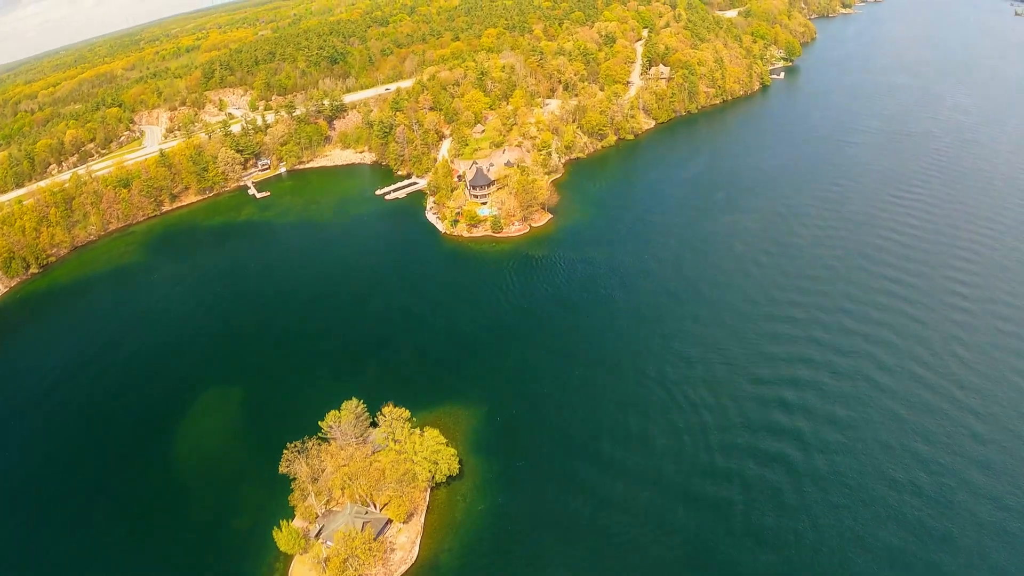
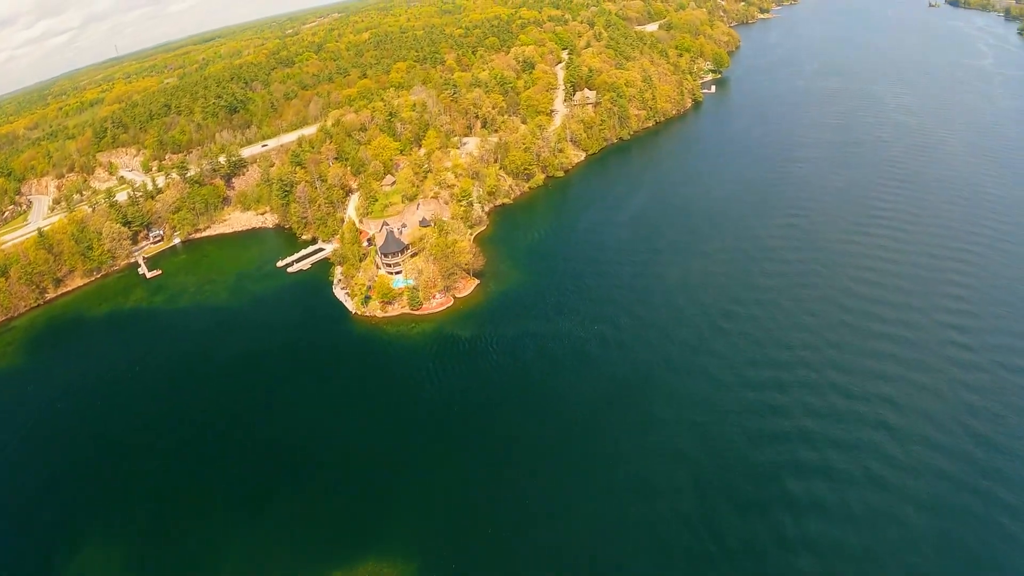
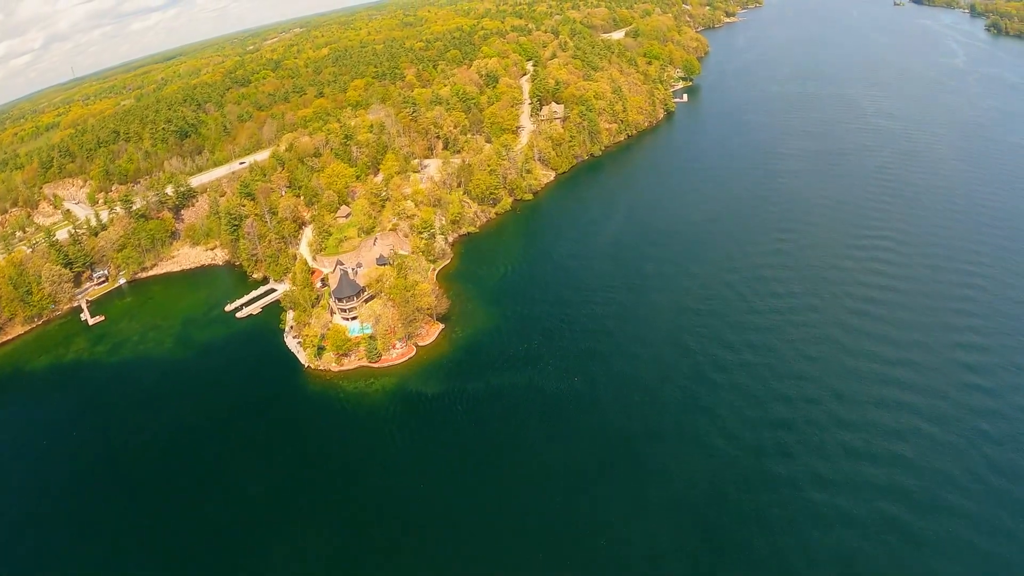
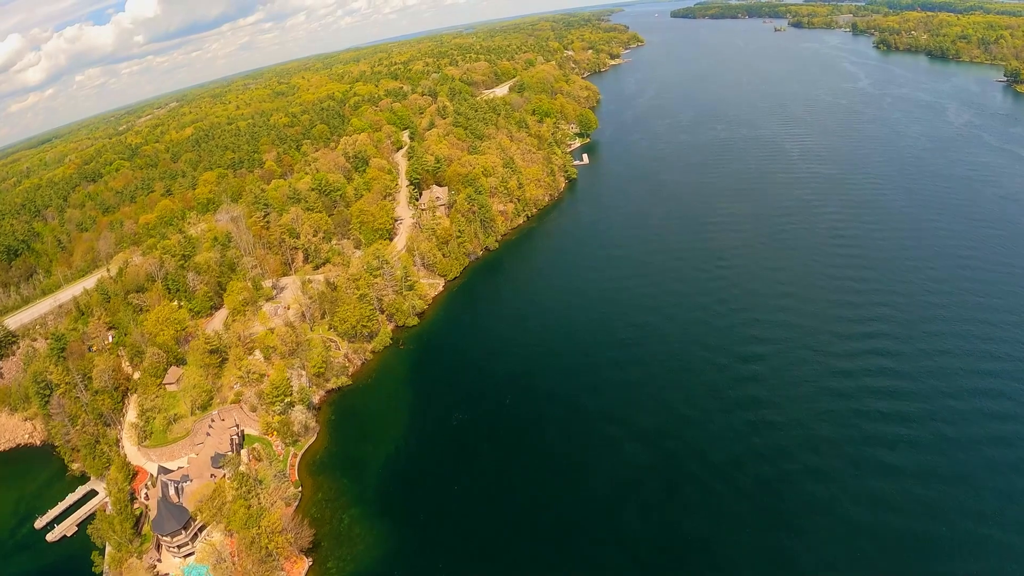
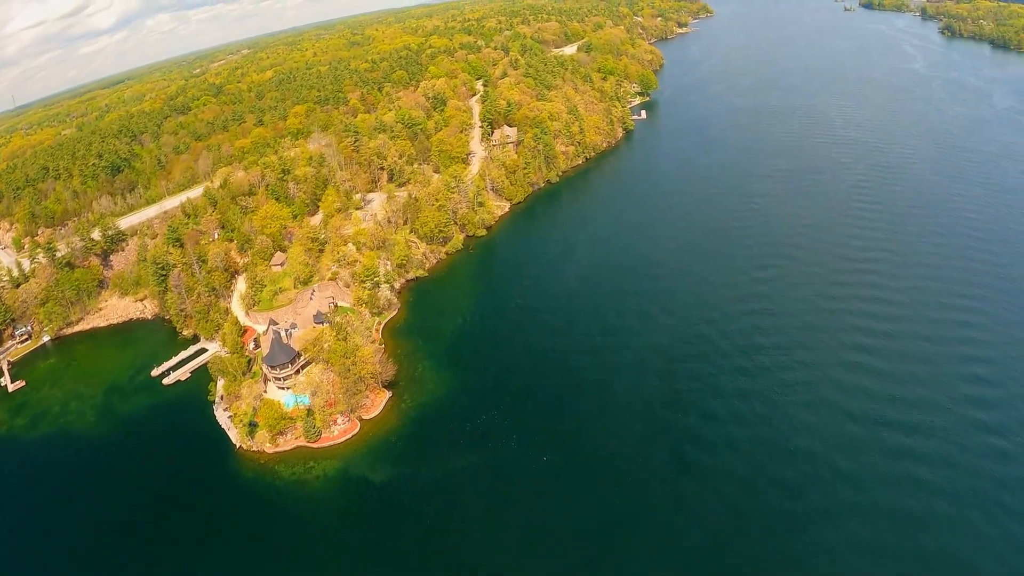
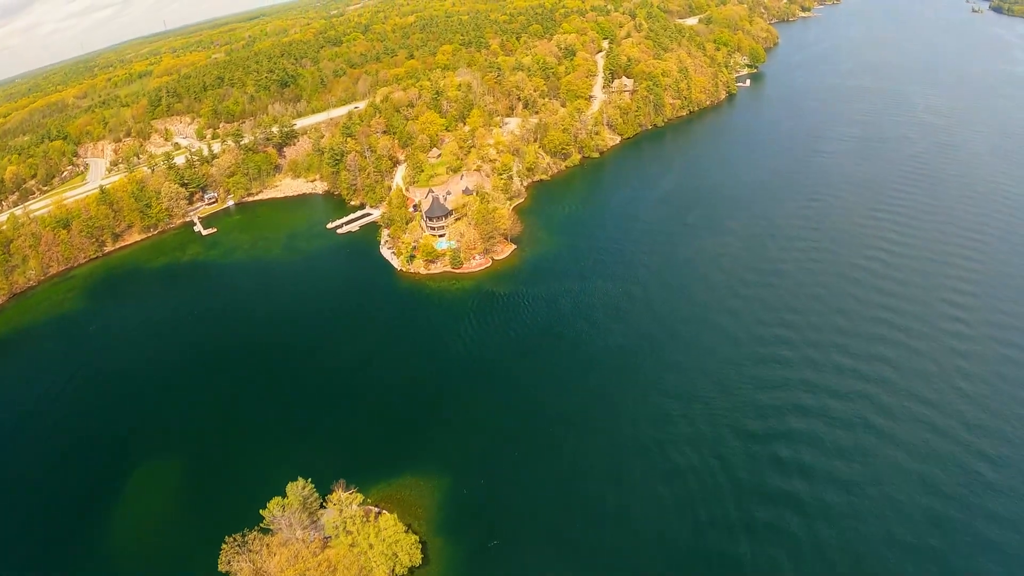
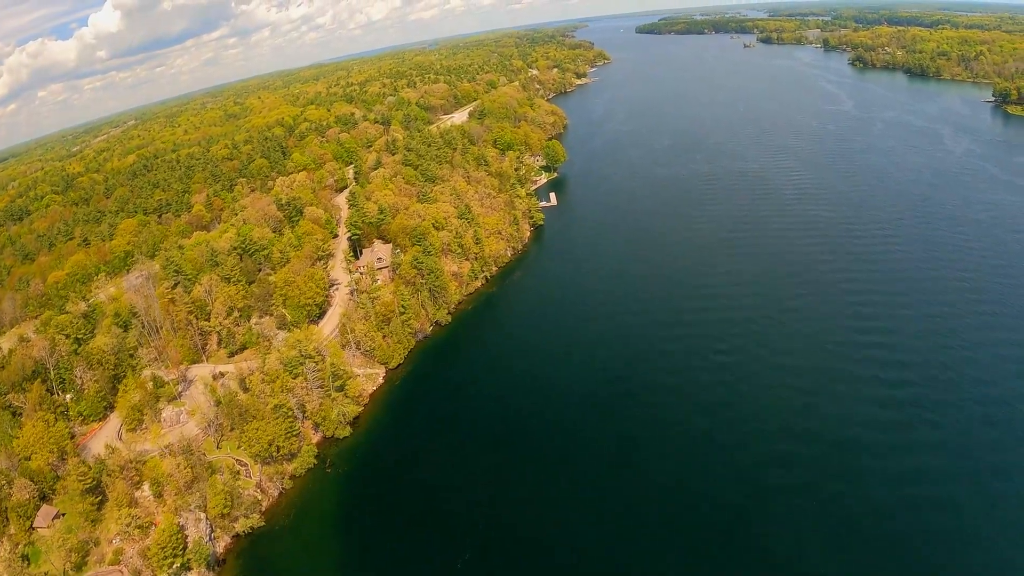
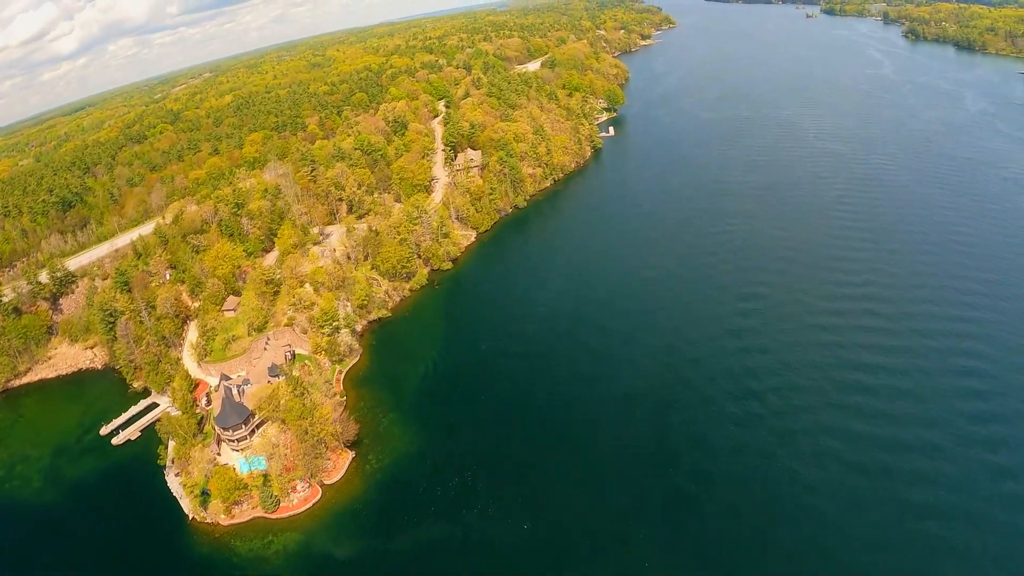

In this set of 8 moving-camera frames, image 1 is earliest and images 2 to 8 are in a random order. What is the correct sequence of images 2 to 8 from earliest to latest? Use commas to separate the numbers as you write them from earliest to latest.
6, 2, 3, 5, 8, 4, 7
